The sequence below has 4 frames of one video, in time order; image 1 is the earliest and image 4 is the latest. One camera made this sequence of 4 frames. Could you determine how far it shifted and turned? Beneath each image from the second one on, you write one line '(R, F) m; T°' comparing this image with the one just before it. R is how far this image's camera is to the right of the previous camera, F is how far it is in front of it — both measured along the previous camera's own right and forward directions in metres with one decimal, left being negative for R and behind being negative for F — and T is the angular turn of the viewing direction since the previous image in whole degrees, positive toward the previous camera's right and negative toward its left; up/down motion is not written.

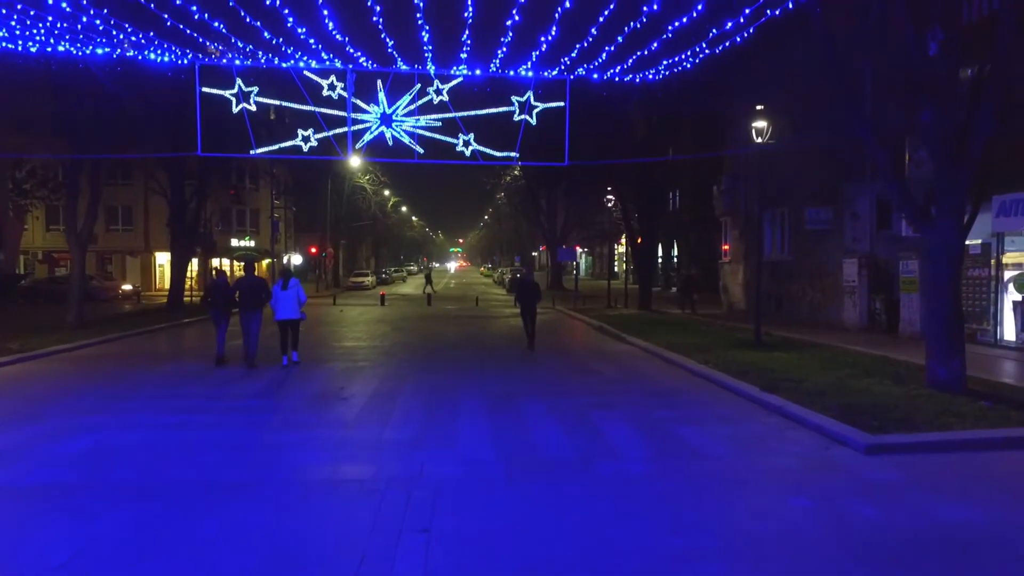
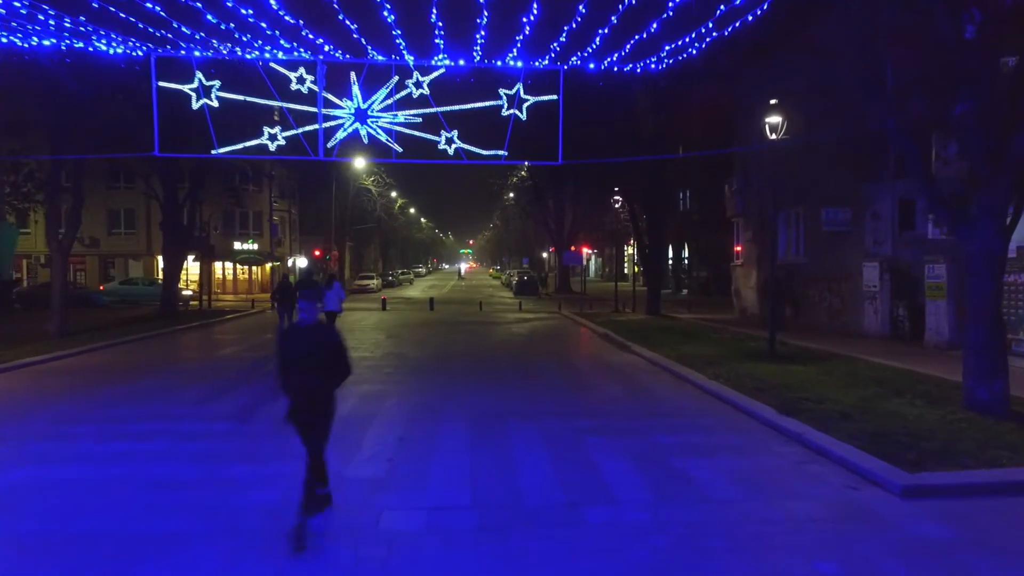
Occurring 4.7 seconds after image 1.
(+0.4, +1.1) m; -1°
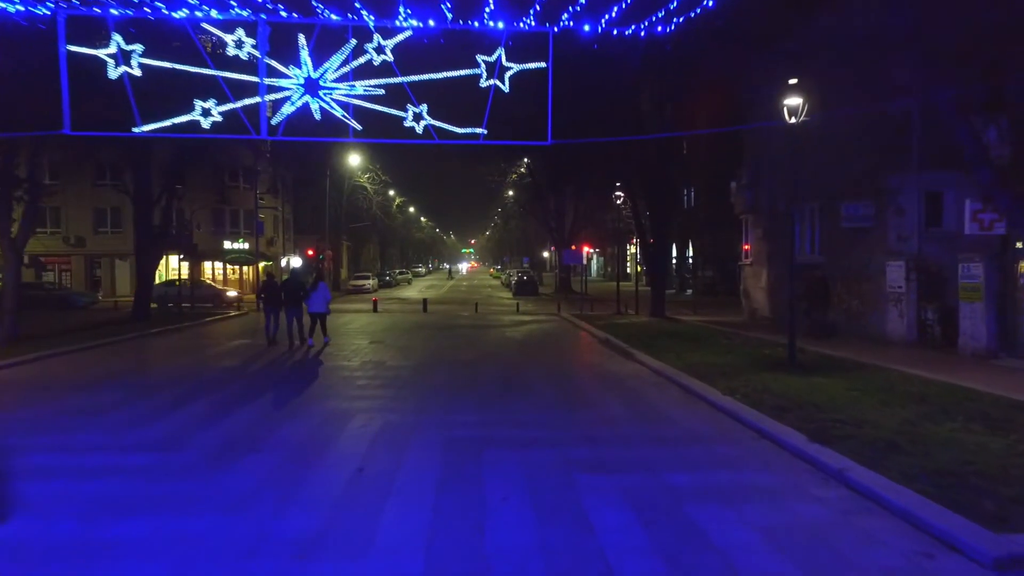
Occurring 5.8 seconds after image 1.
(+0.3, +1.7) m; 0°
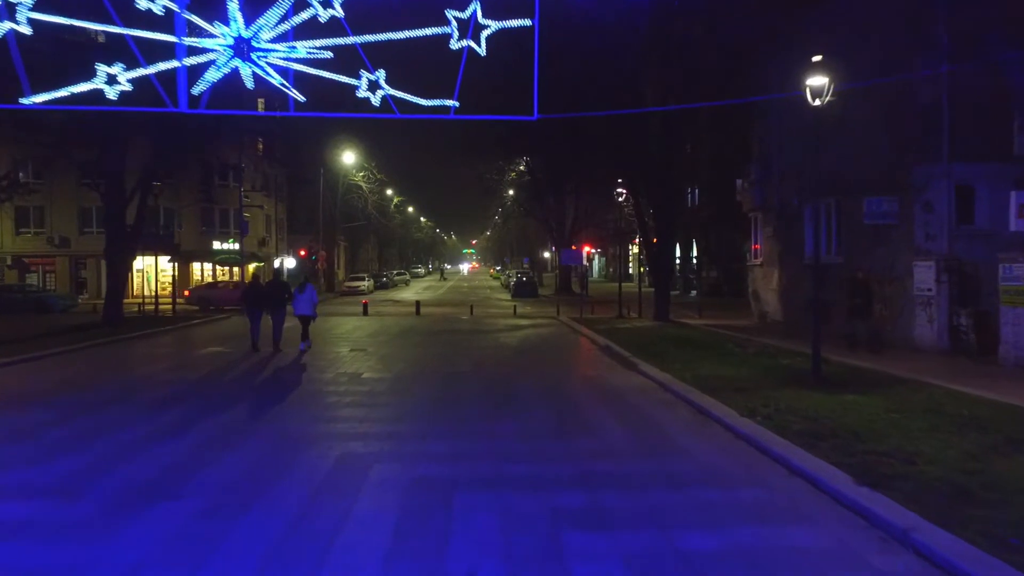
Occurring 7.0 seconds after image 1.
(+0.3, +1.6) m; 0°
